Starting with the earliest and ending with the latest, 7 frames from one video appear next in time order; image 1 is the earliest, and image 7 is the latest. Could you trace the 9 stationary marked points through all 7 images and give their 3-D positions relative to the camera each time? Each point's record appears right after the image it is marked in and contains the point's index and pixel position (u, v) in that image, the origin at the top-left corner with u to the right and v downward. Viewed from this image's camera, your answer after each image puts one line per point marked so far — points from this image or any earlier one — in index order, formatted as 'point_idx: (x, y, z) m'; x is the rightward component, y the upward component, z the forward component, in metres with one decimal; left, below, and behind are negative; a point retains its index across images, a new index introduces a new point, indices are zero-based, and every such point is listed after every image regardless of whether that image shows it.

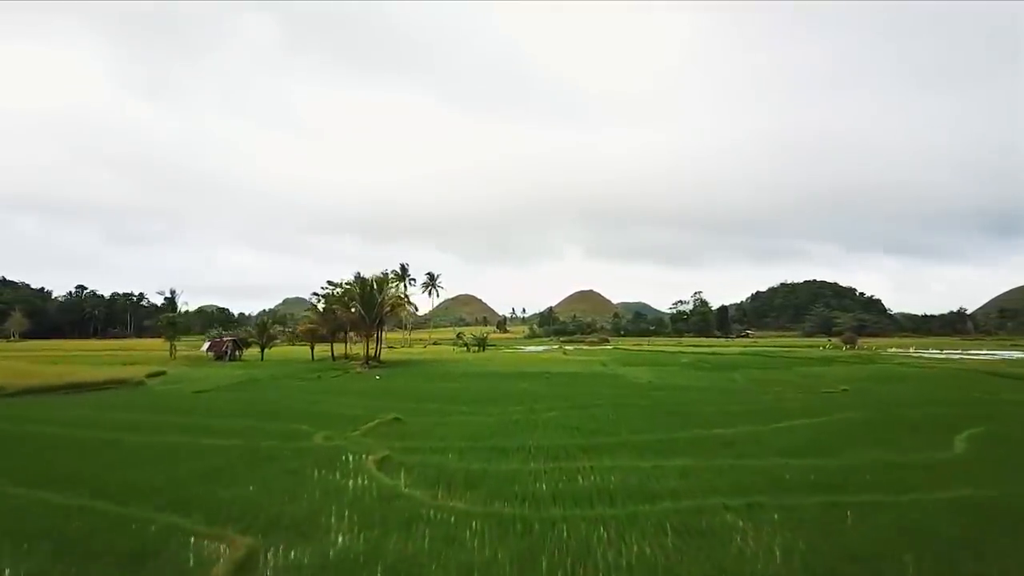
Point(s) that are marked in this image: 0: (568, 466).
0: (+1.3, -4.3, +14.7) m
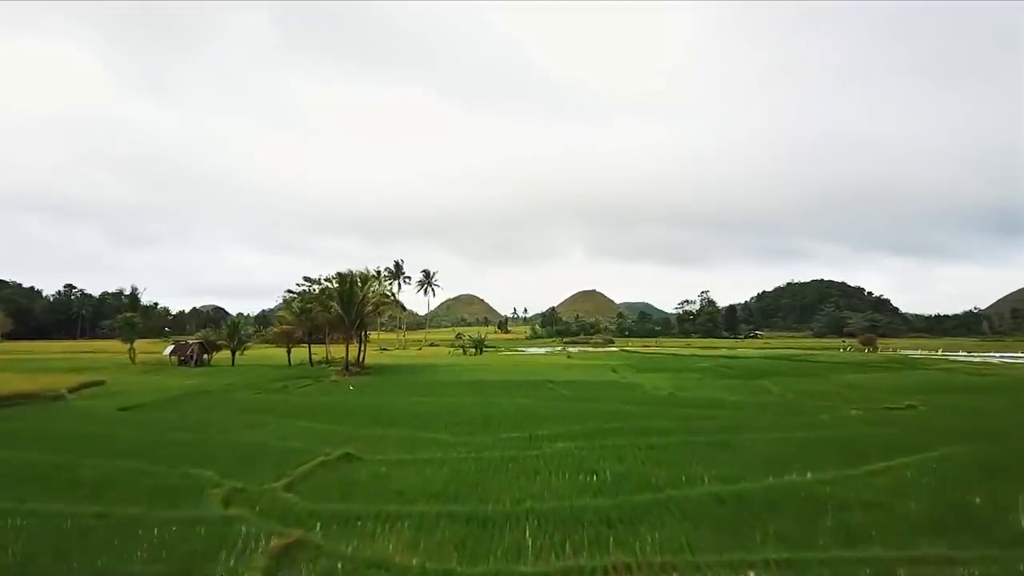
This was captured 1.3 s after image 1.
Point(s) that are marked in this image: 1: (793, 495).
0: (+1.1, -4.0, +9.0) m
1: (+5.9, -4.3, +12.9) m
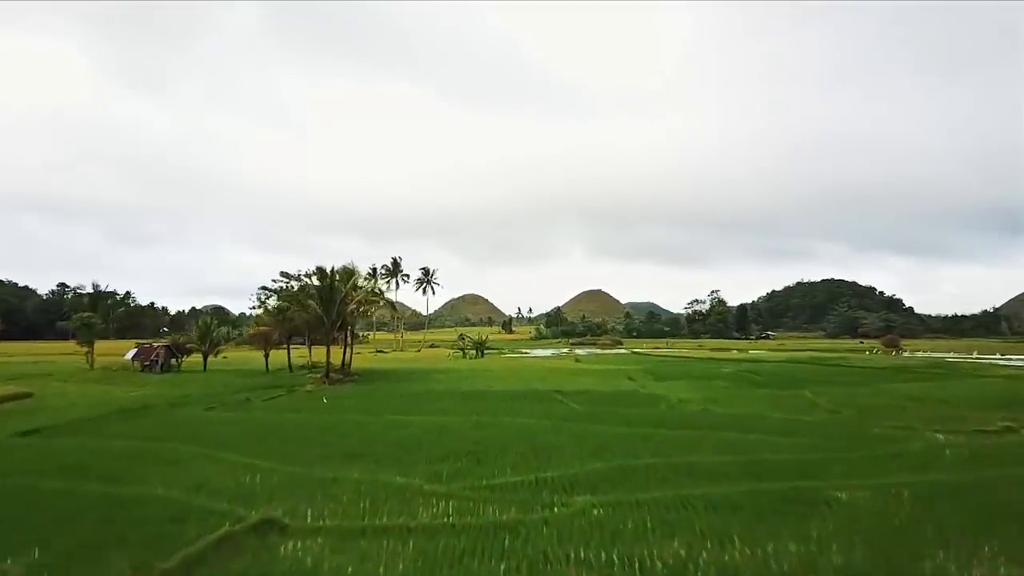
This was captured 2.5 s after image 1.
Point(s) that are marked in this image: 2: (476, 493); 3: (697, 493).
0: (+1.0, -3.8, +3.7) m
1: (+5.8, -4.1, +7.6) m
2: (-0.8, -4.5, +13.5) m
3: (+4.0, -4.4, +13.4) m
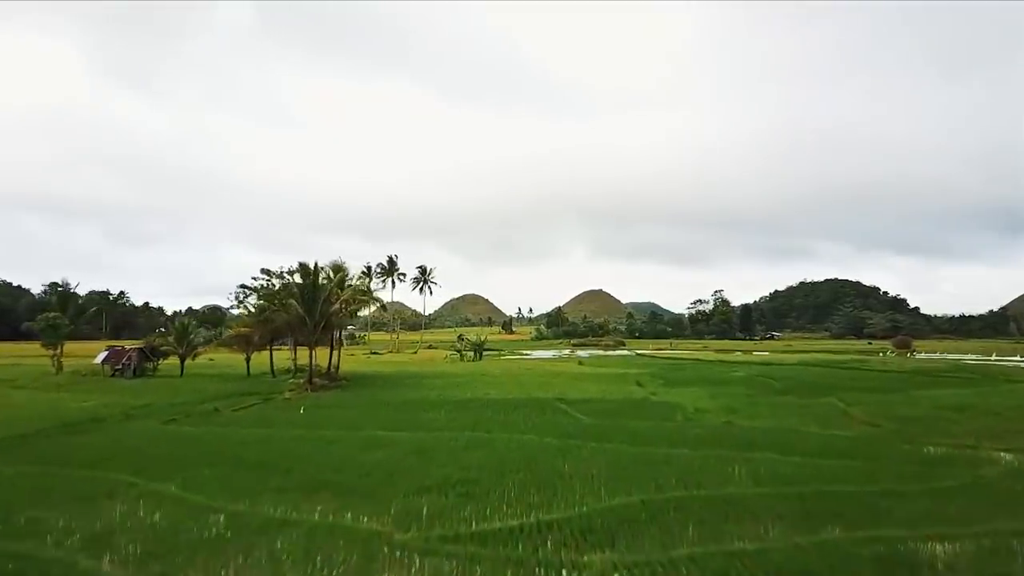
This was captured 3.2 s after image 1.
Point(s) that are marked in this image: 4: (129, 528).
0: (+0.9, -3.7, +0.6) m
1: (+5.8, -4.0, +4.4) m
2: (-0.9, -4.4, +10.4) m
3: (+4.0, -4.3, +10.3) m
4: (-7.3, -4.4, +11.5) m
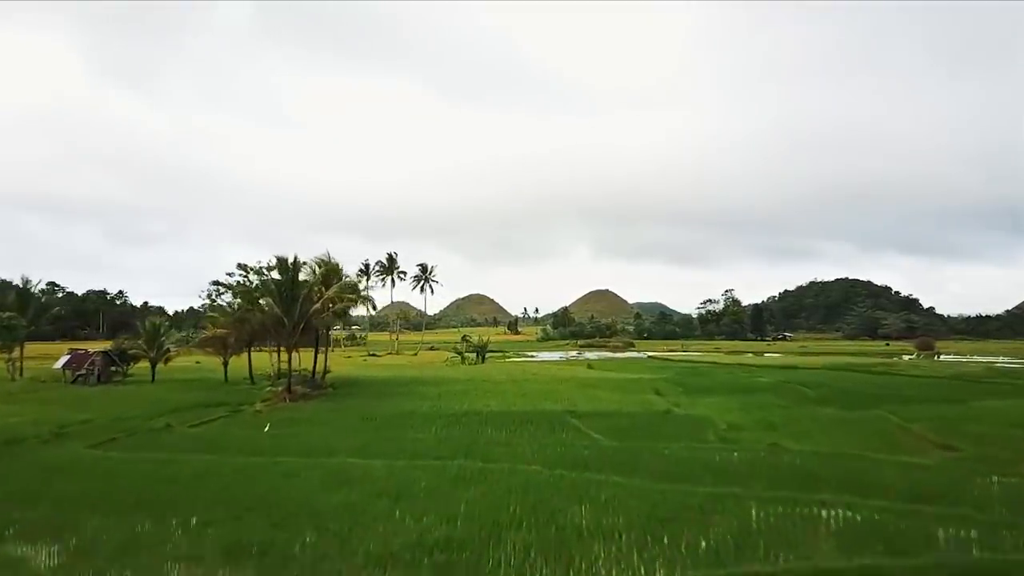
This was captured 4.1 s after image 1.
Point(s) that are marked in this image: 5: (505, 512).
0: (+0.8, -3.5, -3.4) m
1: (+5.7, -3.8, +0.4) m
2: (-0.9, -4.2, +6.4) m
3: (+3.9, -4.2, +6.2) m
4: (-7.3, -4.2, +7.6) m
5: (-0.2, -4.6, +12.9) m
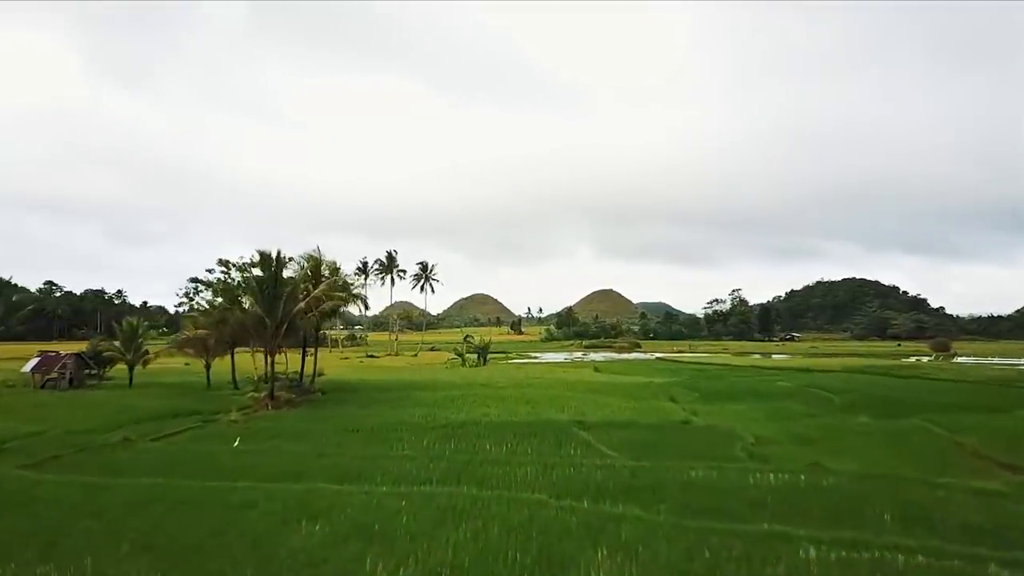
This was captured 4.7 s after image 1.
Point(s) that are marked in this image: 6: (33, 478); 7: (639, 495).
0: (+0.7, -3.4, -6.0) m
1: (+5.6, -3.7, -2.2) m
2: (-1.0, -4.1, +3.8) m
3: (+3.9, -4.1, +3.6) m
4: (-7.3, -4.1, +5.0) m
5: (-0.2, -4.5, +10.3) m
6: (-12.0, -4.7, +15.4) m
7: (+3.1, -4.7, +14.9) m
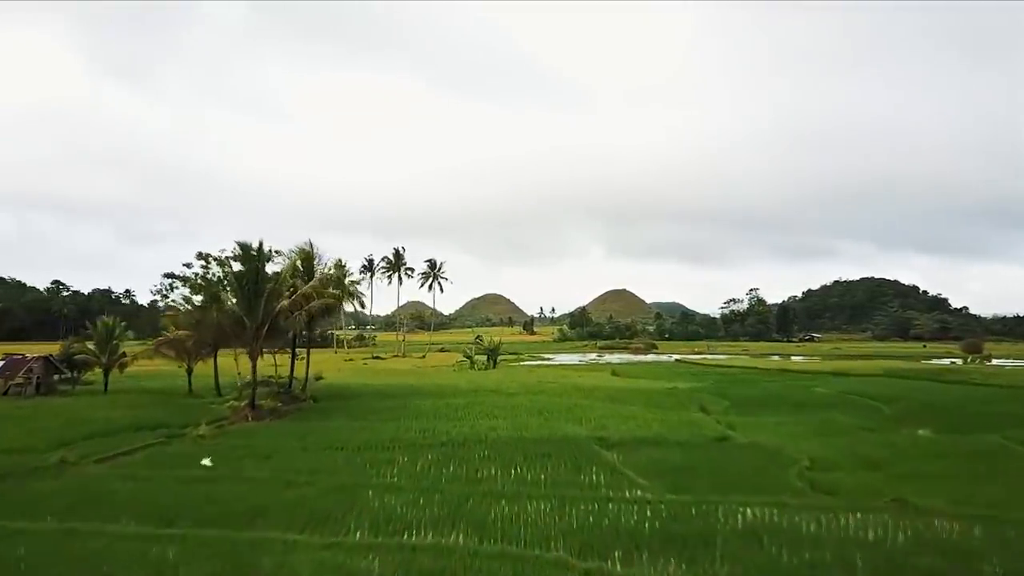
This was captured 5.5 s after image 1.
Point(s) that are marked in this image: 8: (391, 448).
0: (+0.5, -3.2, -9.4) m
1: (+5.4, -3.5, -5.8) m
2: (-1.0, -3.9, +0.4) m
3: (+3.8, -3.9, +0.1) m
4: (-7.4, -4.0, +1.8) m
5: (-0.1, -4.3, +6.8) m
6: (-11.8, -4.6, +12.2) m
7: (+3.3, -4.6, +11.4) m
8: (-3.8, -5.1, +19.7) m
